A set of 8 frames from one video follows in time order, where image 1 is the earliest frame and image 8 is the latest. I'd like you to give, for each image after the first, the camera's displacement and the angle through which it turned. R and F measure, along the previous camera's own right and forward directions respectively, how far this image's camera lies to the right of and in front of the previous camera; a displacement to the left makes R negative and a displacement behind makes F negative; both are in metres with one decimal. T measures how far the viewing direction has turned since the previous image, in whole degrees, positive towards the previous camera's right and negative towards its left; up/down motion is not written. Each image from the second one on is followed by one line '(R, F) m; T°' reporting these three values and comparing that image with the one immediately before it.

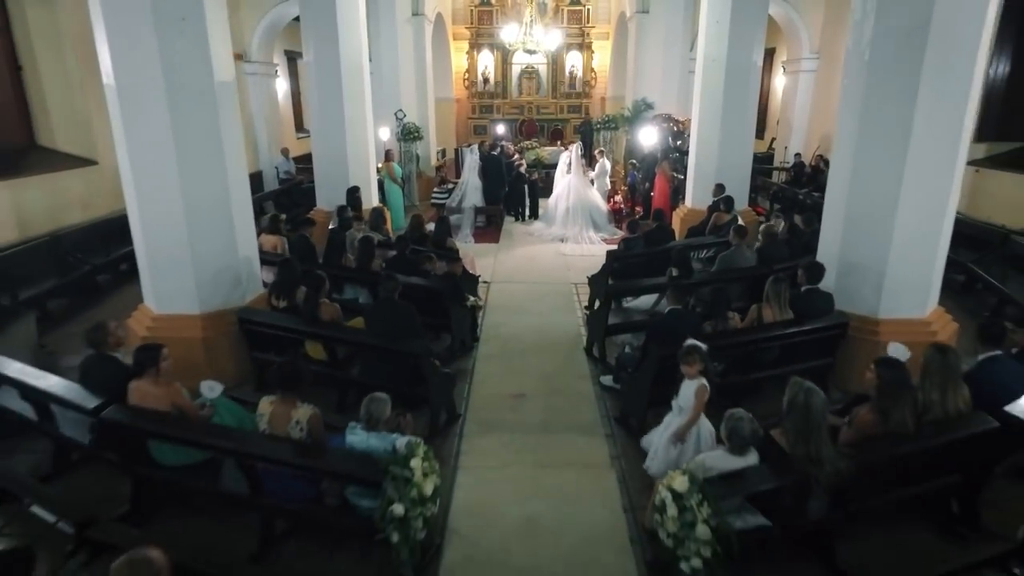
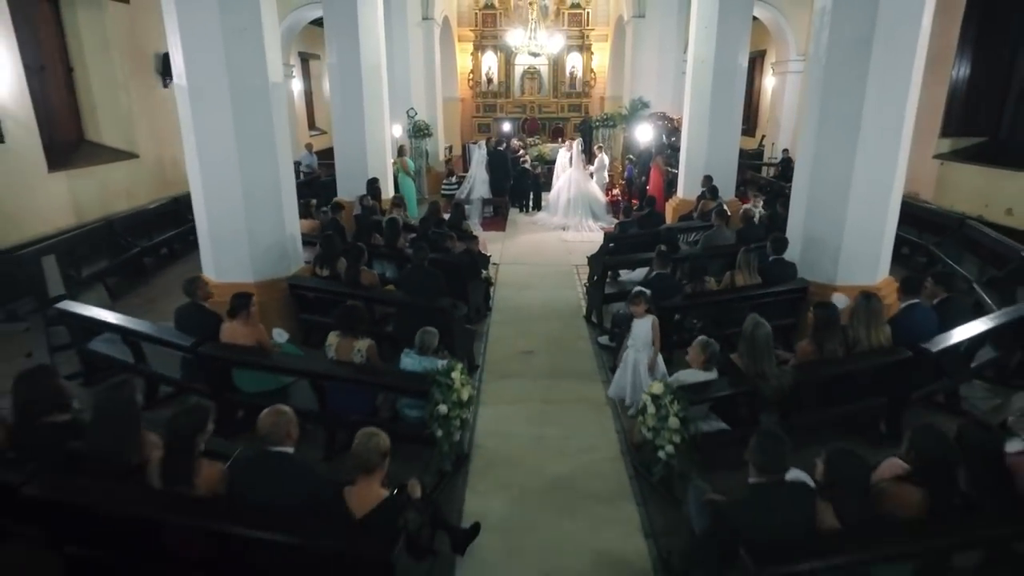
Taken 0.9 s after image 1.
(-0.1, -0.9) m; 0°
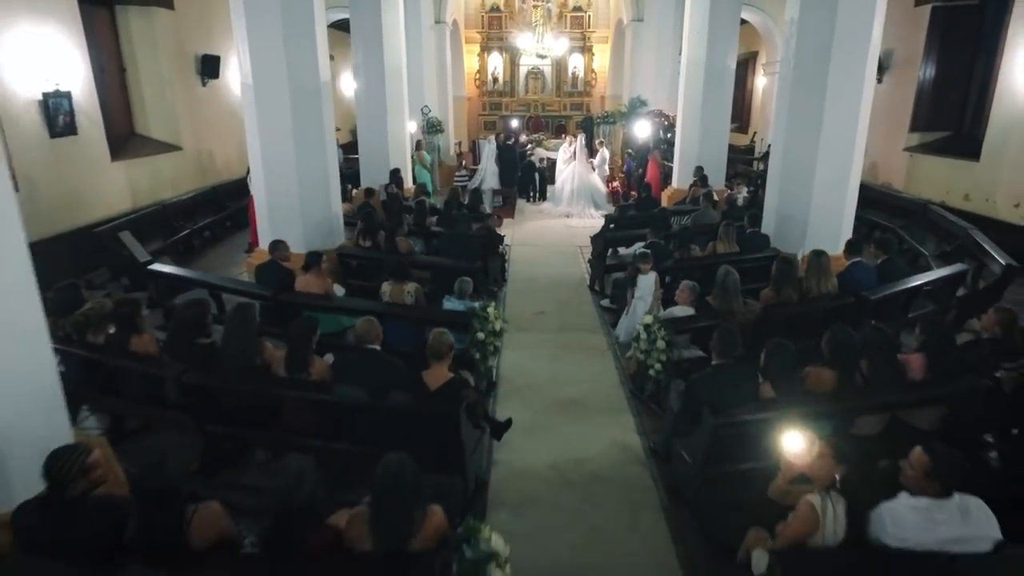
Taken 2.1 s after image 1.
(-0.2, -1.0) m; 0°
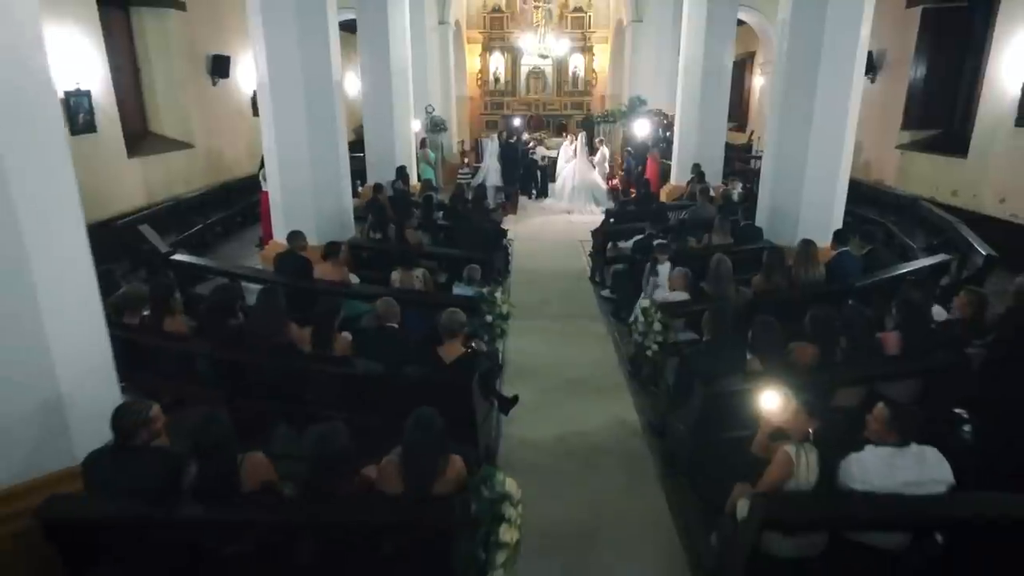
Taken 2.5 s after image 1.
(0.0, -0.3) m; 0°
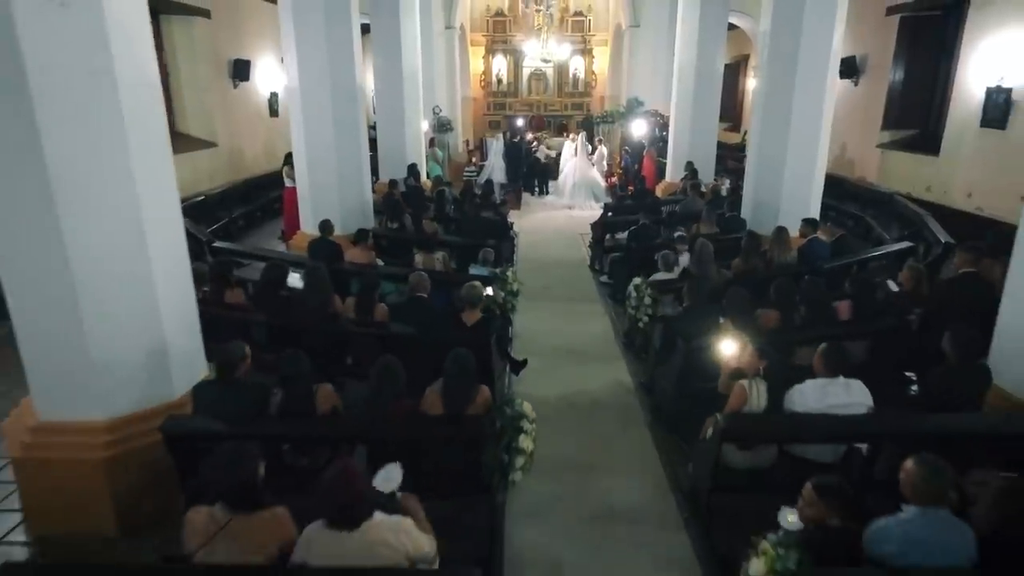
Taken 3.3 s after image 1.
(-0.1, -0.7) m; 0°
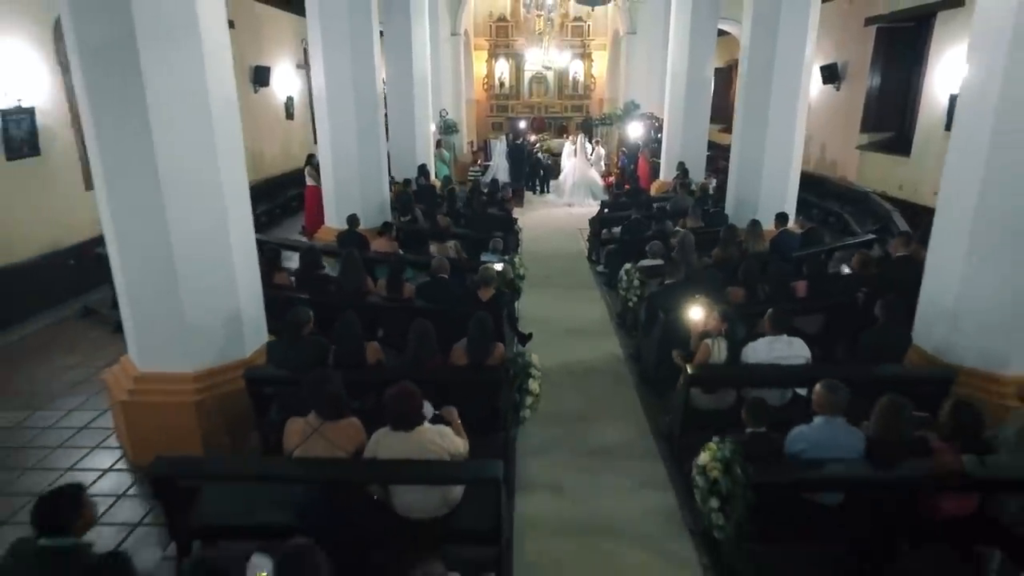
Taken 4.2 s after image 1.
(-0.1, -0.8) m; 0°
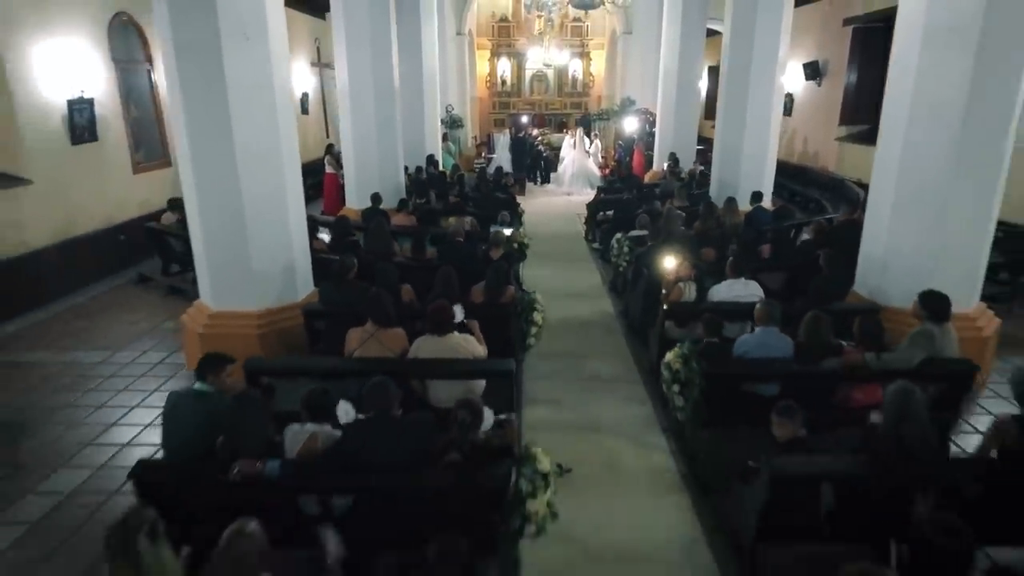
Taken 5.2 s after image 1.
(-0.1, -0.9) m; 0°
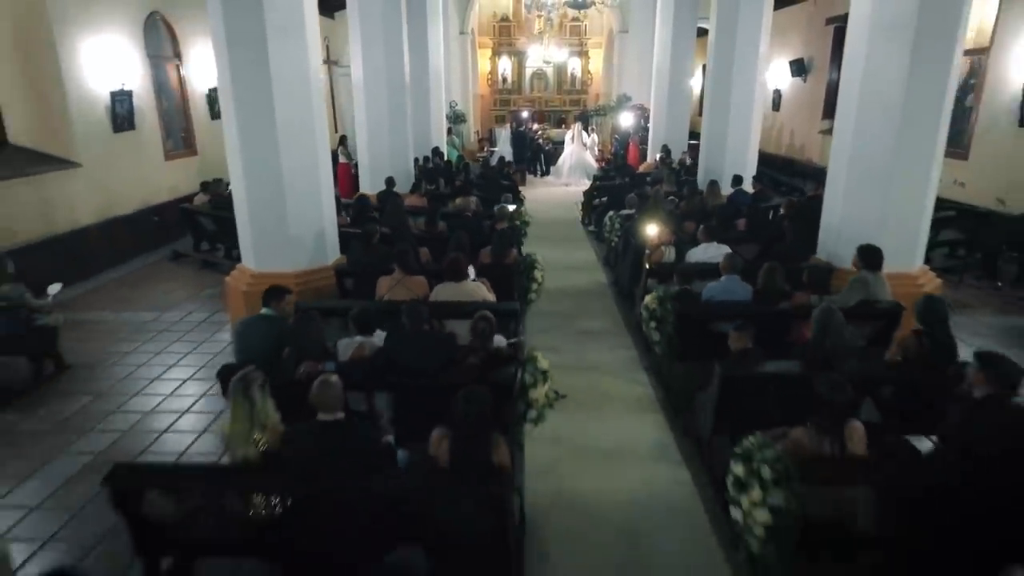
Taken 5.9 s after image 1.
(0.0, -0.8) m; 0°
